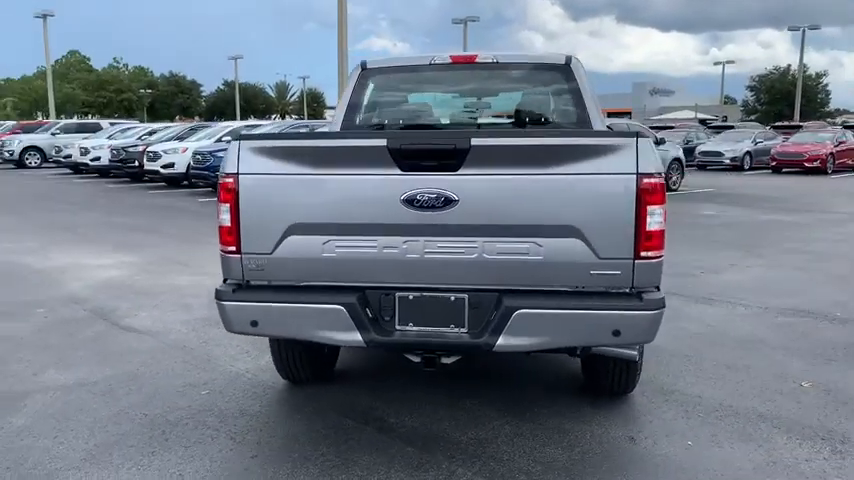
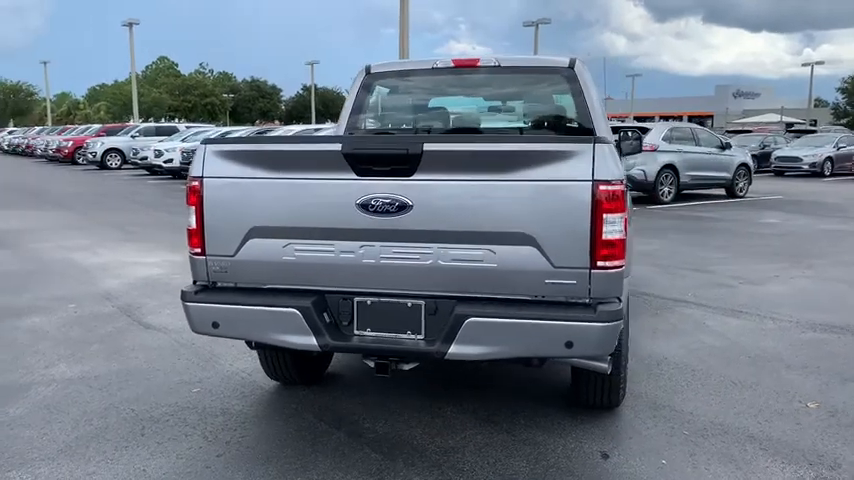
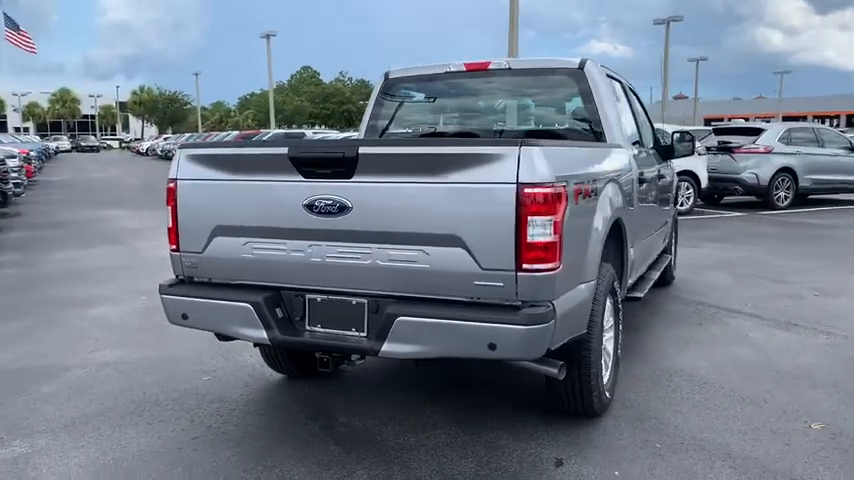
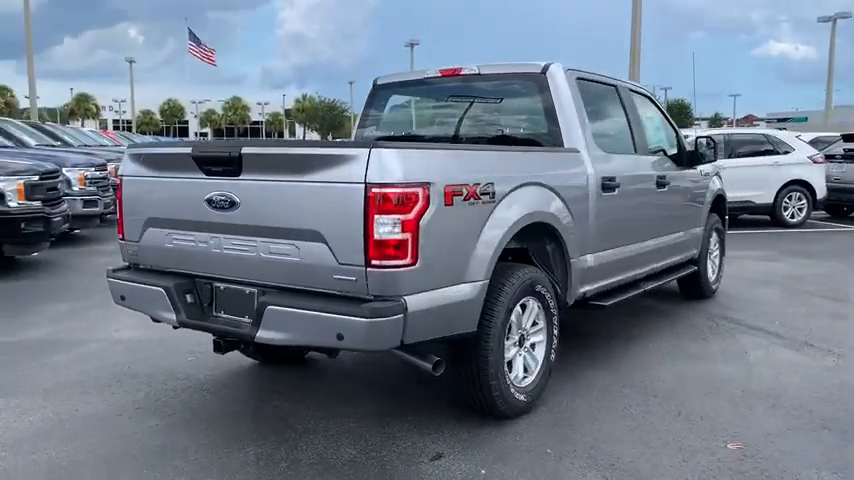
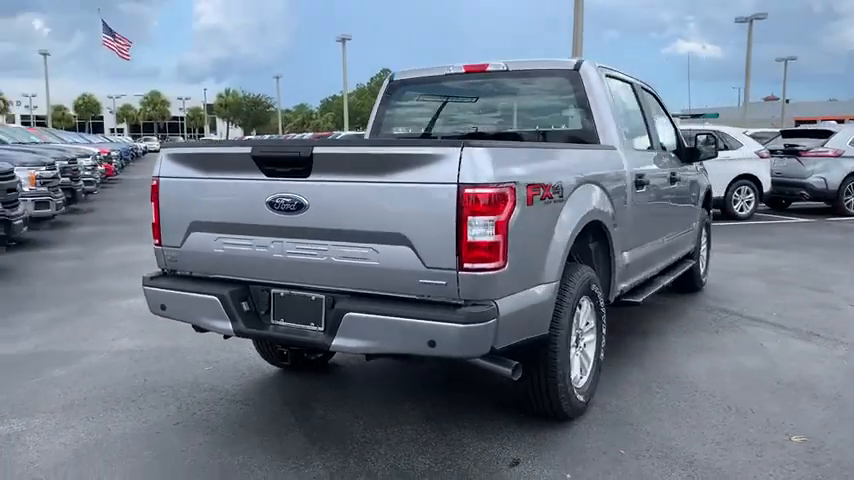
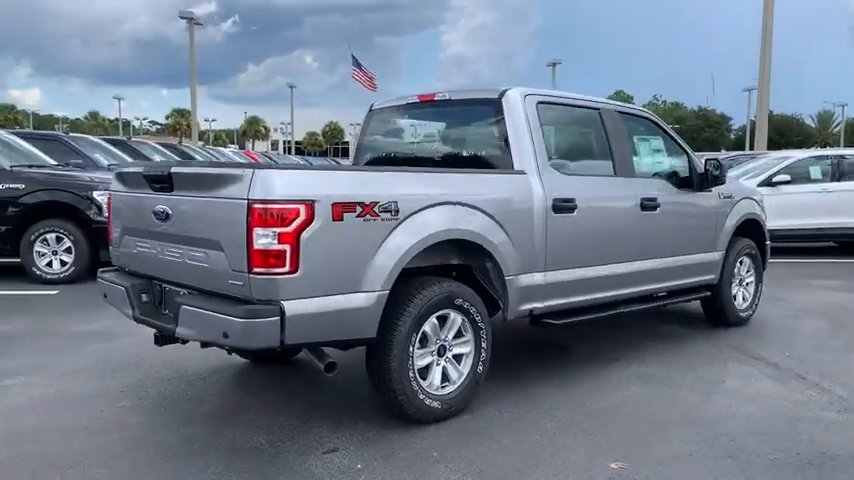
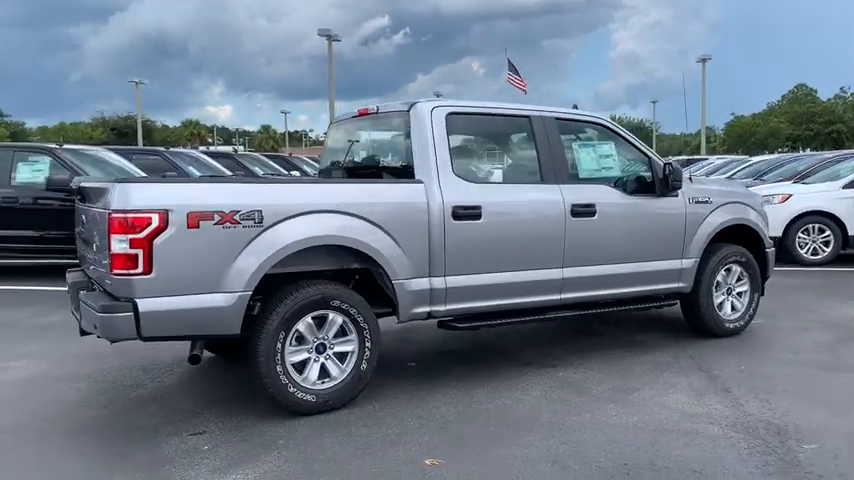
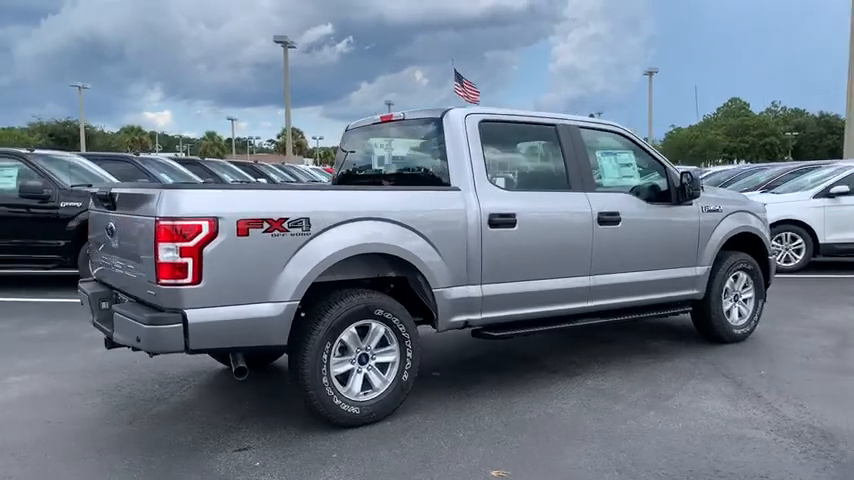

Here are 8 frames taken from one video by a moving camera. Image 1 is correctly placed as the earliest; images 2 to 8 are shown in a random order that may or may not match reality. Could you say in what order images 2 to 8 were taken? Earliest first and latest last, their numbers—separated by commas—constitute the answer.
2, 3, 5, 4, 6, 8, 7
